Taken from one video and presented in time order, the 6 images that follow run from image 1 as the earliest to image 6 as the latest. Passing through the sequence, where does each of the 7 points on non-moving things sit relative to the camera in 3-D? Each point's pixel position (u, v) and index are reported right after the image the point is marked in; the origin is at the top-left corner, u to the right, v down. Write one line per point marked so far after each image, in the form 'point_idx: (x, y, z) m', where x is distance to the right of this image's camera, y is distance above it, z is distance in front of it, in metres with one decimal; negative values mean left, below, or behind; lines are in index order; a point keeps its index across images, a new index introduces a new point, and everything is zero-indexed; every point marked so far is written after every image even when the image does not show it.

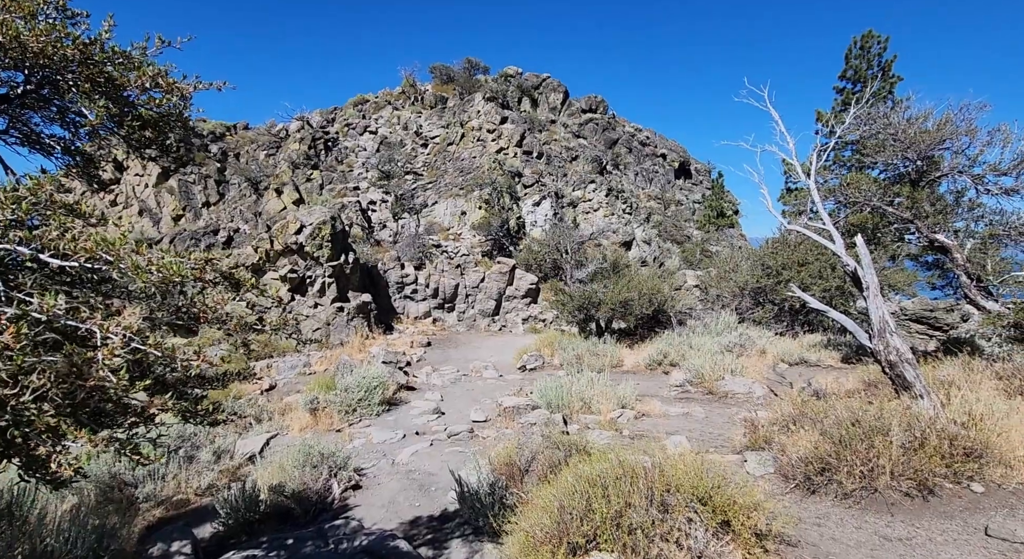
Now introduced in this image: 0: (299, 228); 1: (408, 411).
0: (-6.1, +1.5, +15.7) m
1: (-1.7, -2.1, +9.1) m
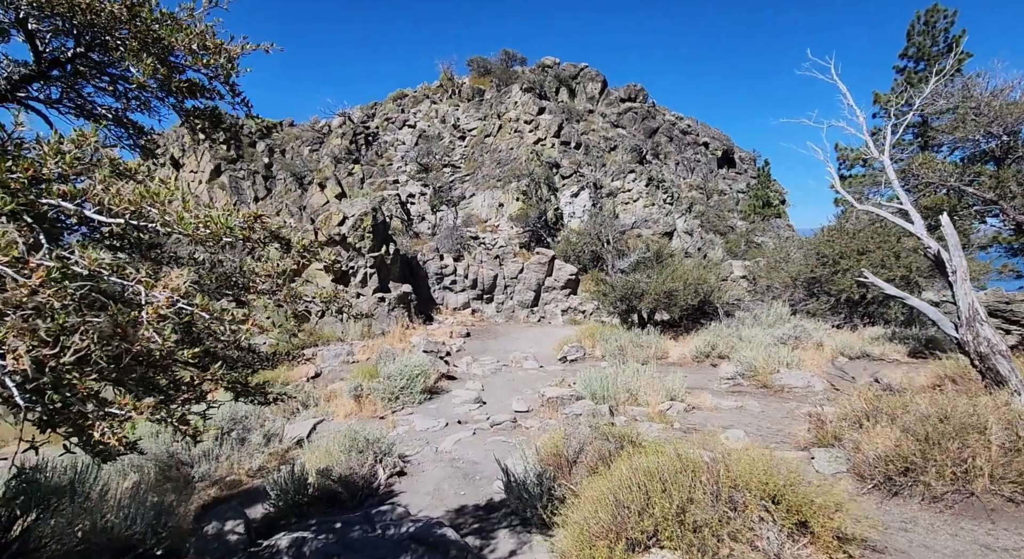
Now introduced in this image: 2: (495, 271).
0: (-5.0, +1.8, +15.9) m
1: (-1.0, -2.0, +9.0) m
2: (-0.5, +0.3, +18.7) m
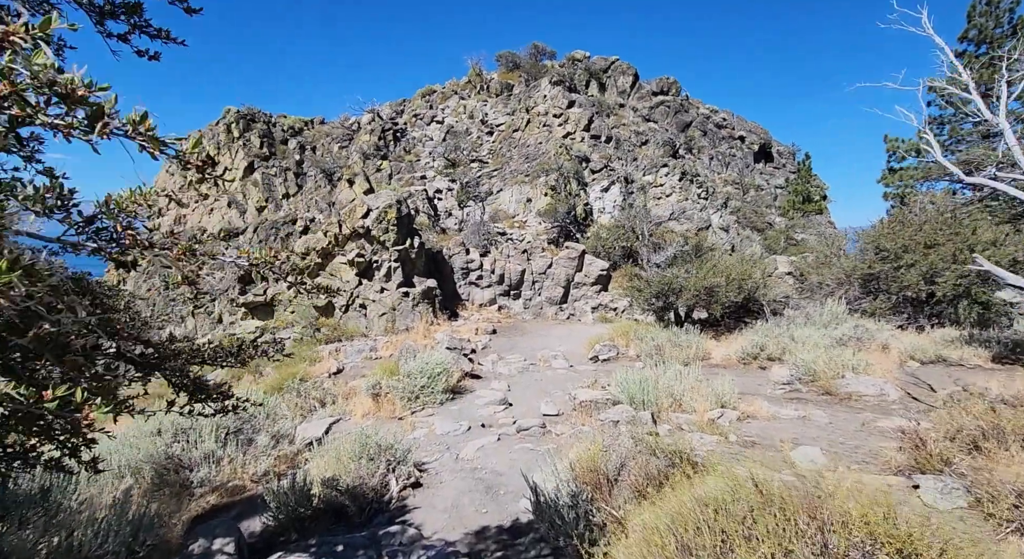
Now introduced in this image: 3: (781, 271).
0: (-4.2, +1.9, +15.5) m
1: (-0.6, -1.8, +8.5) m
2: (+0.4, +0.5, +18.1) m
3: (+7.6, +0.2, +15.3) m
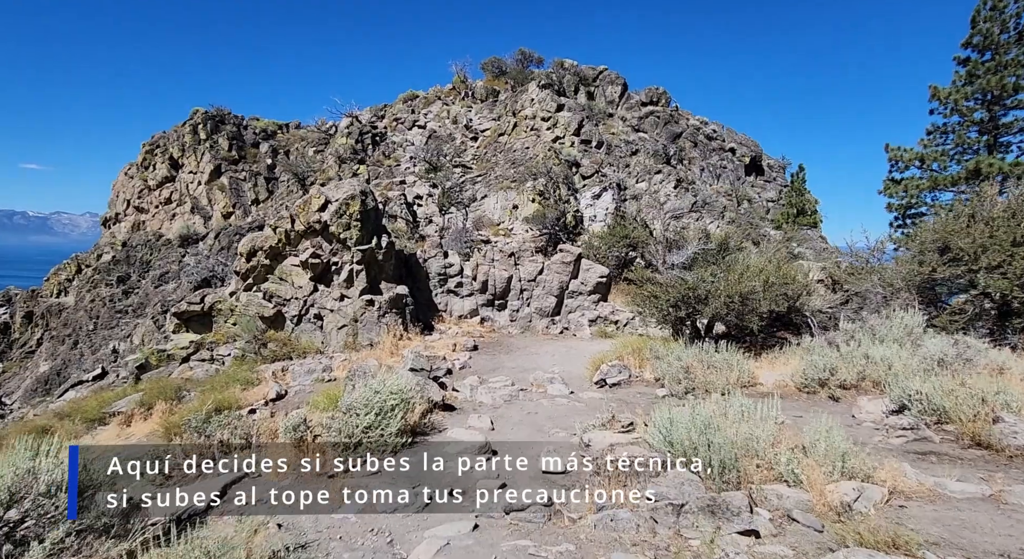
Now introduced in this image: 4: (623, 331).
0: (-4.6, +1.8, +13.4) m
1: (-0.8, -1.8, +6.4) m
2: (-0.1, +0.2, +16.1) m
3: (+7.2, 0.0, +13.5) m
4: (+2.9, -1.4, +15.0) m
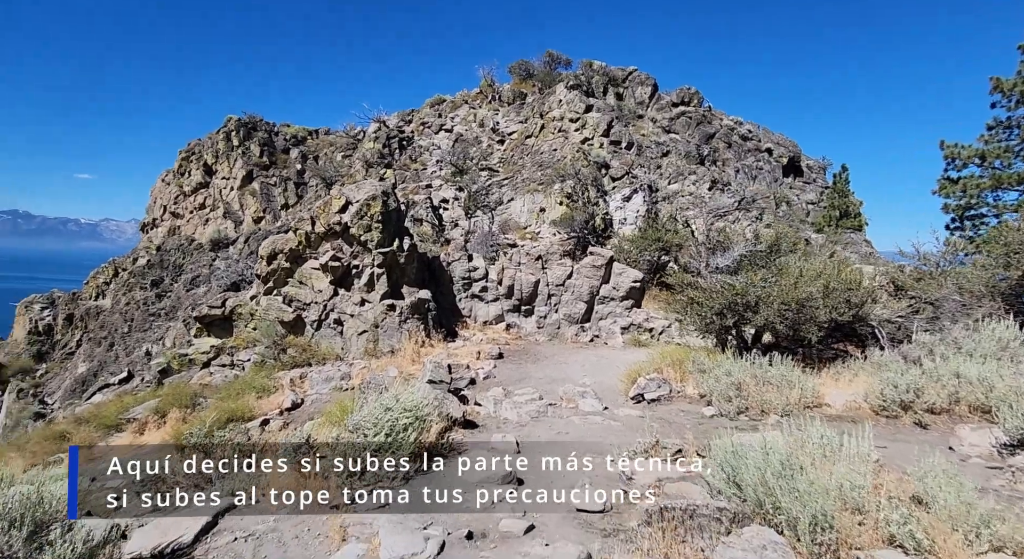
0: (-3.9, +1.7, +13.0) m
1: (-0.5, -1.9, +5.8) m
2: (+0.7, +0.1, +15.5) m
3: (+7.9, -0.1, +12.5) m
4: (+3.6, -1.5, +14.1) m
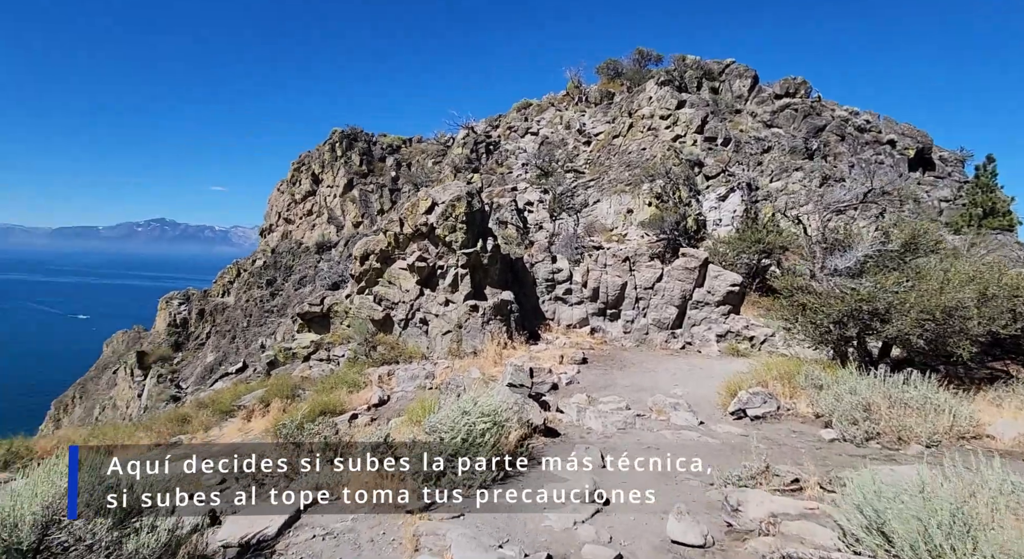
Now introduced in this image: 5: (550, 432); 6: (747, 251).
0: (-1.9, +1.7, +13.1) m
1: (+0.3, -1.9, +5.4) m
2: (+3.0, 0.0, +14.8) m
3: (+9.6, -0.3, +10.7) m
4: (+5.7, -1.6, +13.0) m
5: (+0.5, -1.8, +6.4) m
6: (+7.1, +0.8, +16.4) m
